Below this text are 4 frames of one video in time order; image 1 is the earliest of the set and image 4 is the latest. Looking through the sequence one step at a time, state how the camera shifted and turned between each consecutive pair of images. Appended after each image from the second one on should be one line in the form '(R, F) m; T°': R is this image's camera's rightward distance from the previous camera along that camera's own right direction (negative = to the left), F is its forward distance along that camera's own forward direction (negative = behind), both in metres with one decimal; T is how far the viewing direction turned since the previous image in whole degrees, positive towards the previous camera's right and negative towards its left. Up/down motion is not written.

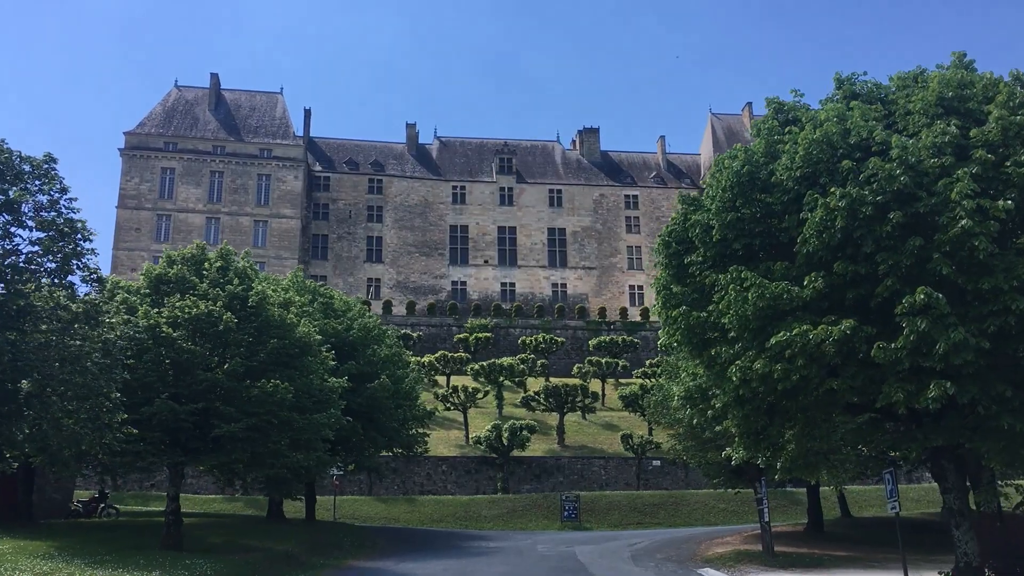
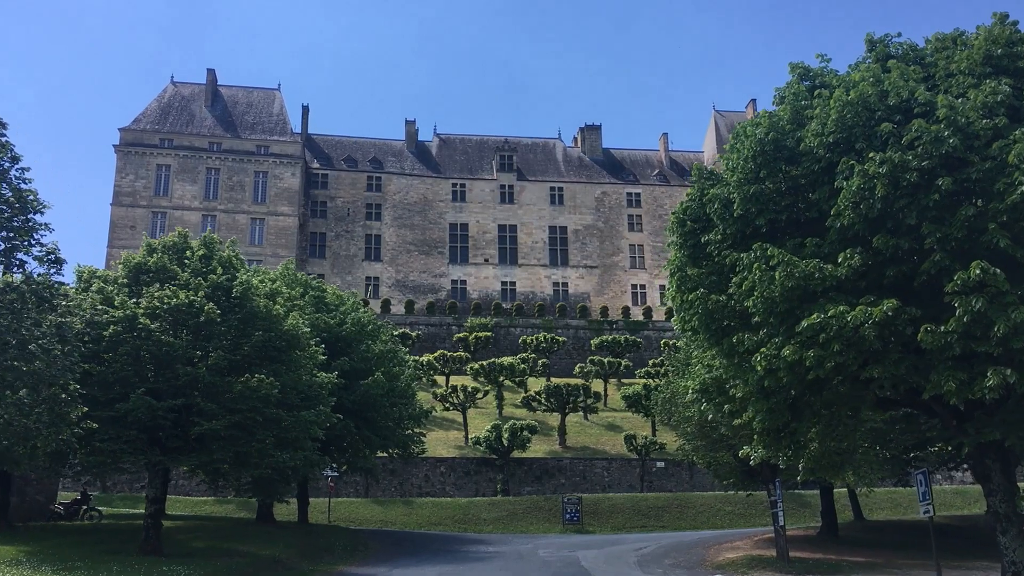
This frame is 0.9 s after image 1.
(0.0, +1.2) m; 0°
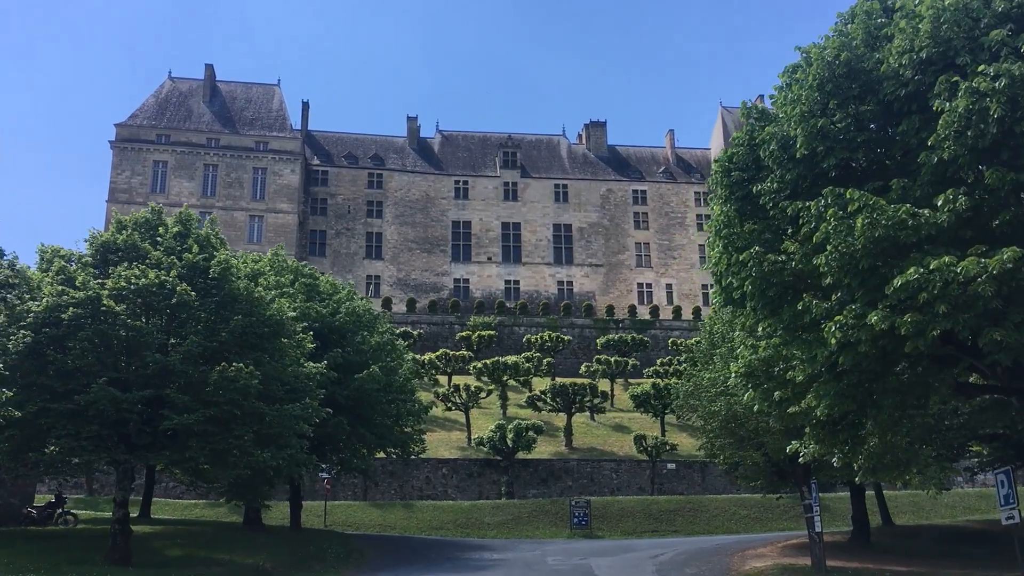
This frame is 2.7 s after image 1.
(-0.1, +2.1) m; 0°
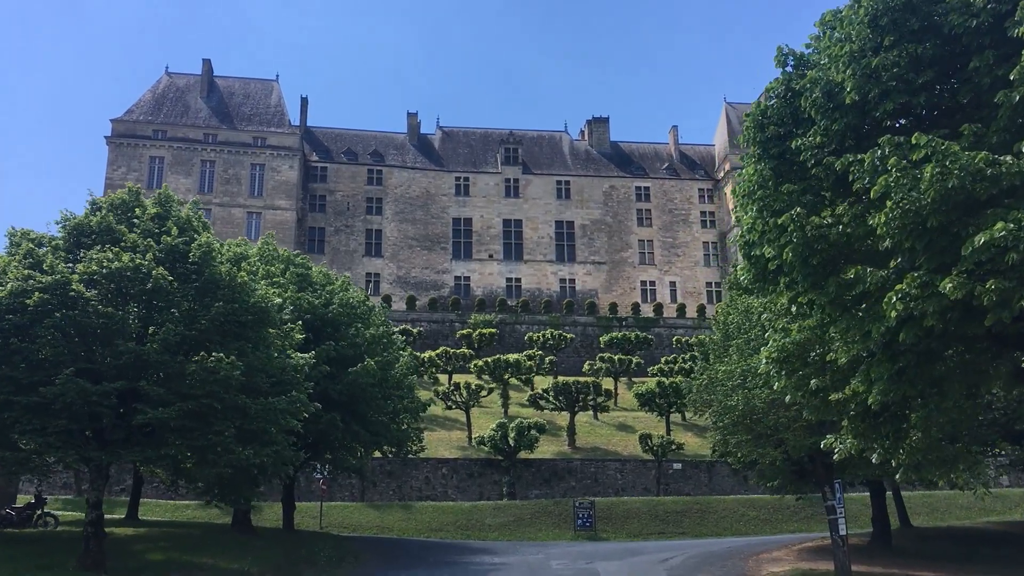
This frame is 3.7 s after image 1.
(0.0, +1.3) m; 0°
